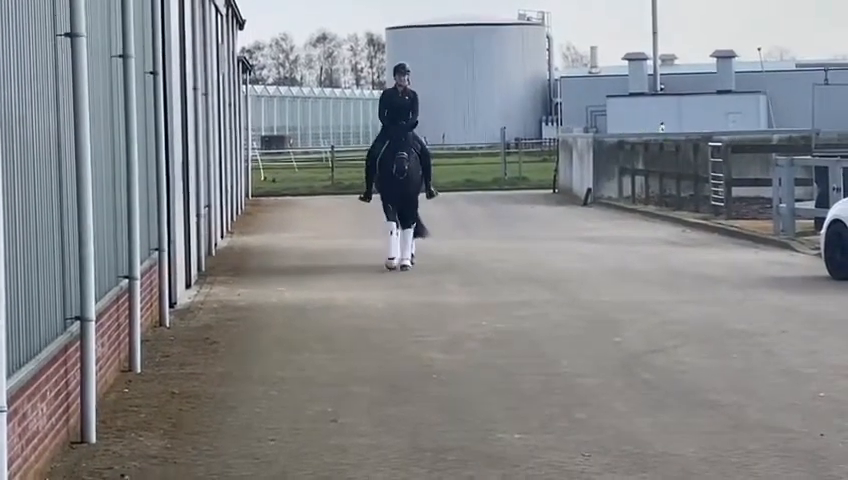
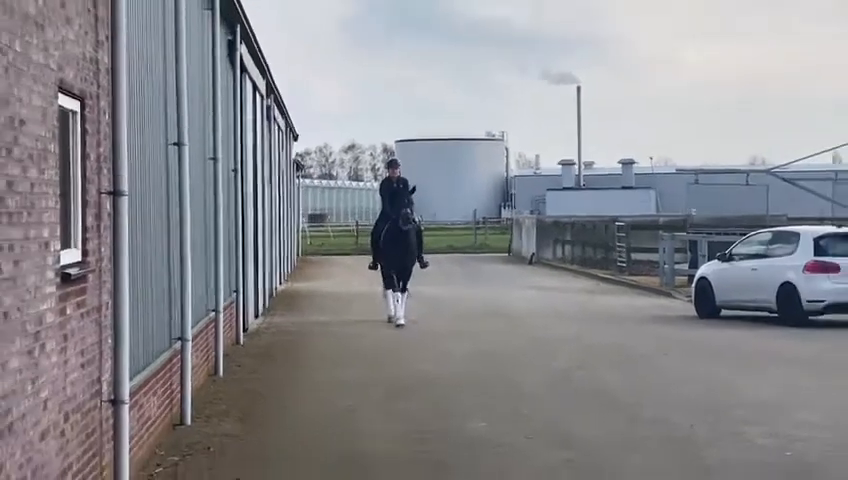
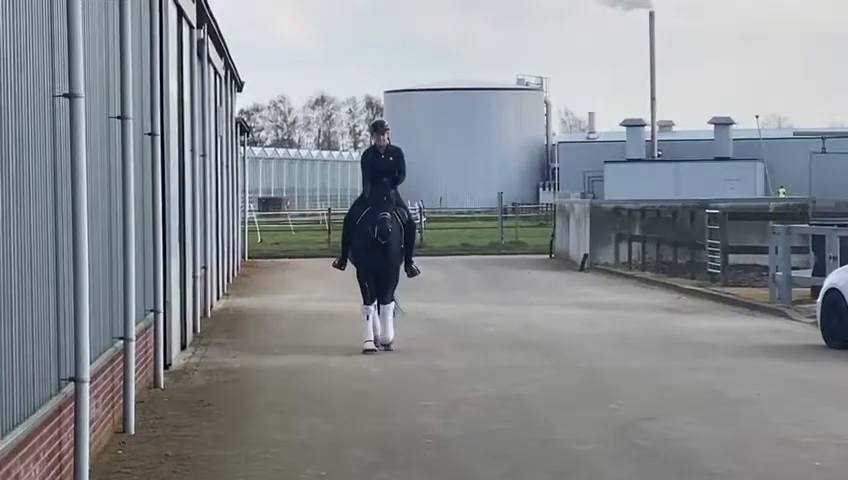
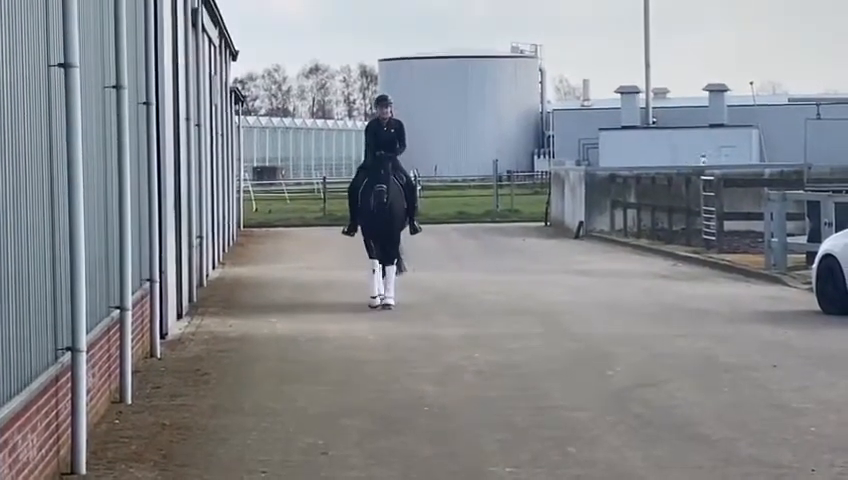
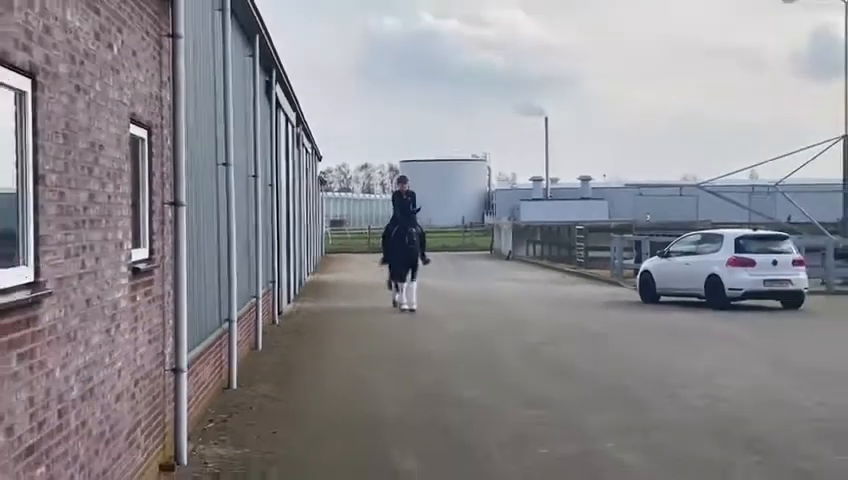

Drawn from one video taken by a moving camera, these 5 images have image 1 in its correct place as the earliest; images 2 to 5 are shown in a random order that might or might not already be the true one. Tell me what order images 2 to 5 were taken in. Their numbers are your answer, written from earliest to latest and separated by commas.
4, 3, 2, 5
